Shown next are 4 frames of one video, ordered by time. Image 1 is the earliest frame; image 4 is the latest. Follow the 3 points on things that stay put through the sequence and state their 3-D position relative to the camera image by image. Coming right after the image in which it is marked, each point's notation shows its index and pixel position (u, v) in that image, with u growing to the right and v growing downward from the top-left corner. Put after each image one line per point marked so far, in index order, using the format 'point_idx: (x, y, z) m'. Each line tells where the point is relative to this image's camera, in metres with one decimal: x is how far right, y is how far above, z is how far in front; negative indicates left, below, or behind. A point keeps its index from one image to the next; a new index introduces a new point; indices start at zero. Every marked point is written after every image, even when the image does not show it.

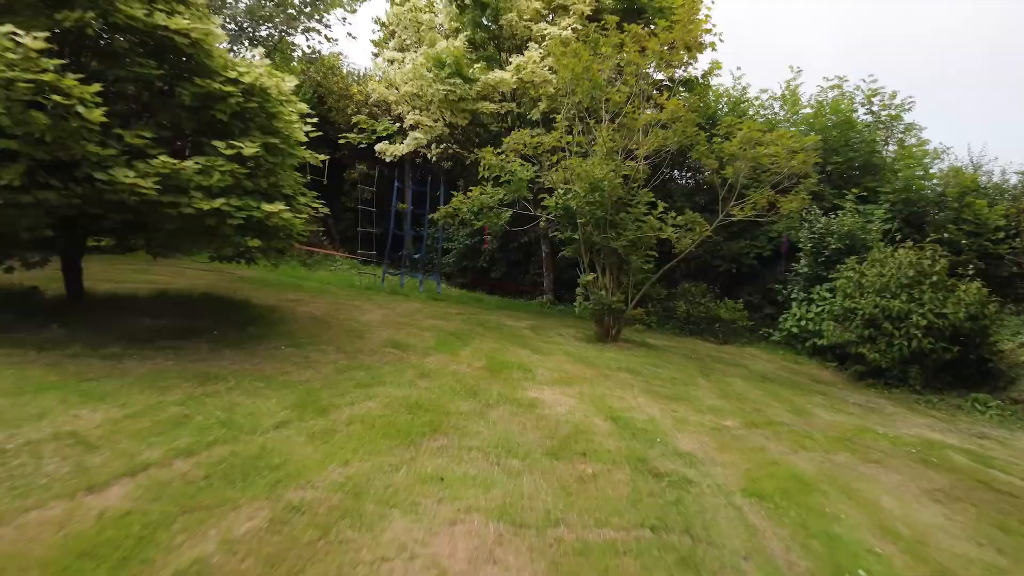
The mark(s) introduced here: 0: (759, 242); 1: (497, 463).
0: (+7.3, +1.4, +10.4) m
1: (-0.1, -1.7, +3.4) m
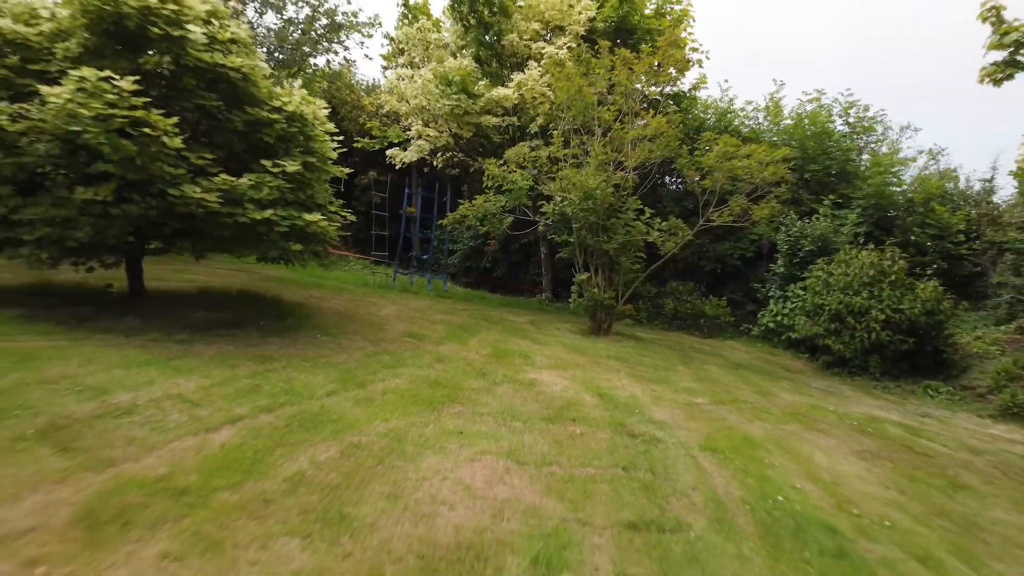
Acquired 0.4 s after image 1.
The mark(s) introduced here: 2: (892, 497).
0: (+7.3, +1.4, +11.2) m
1: (-0.1, -1.6, +4.3) m
2: (+4.4, -2.4, +4.1) m
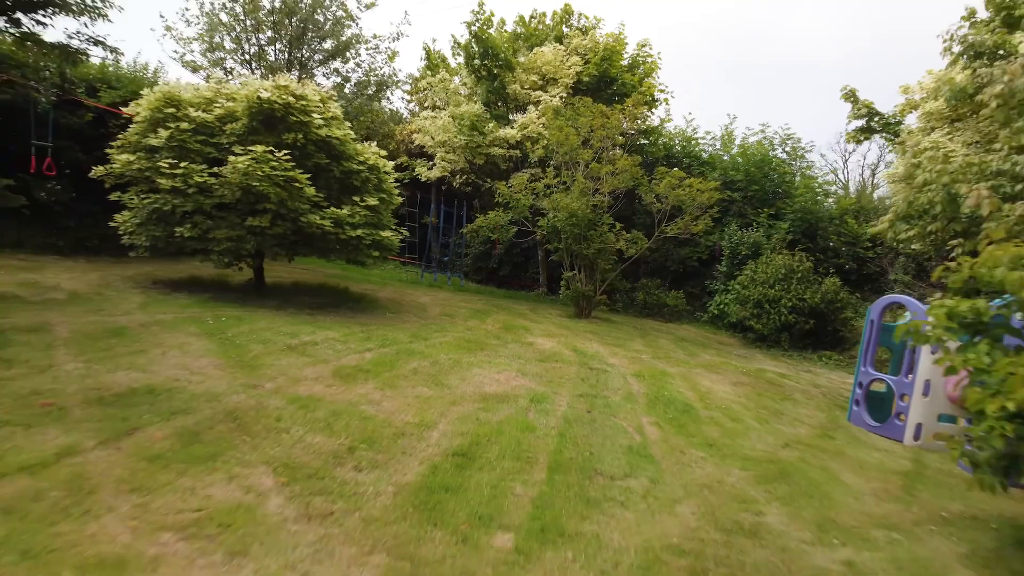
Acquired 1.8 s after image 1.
0: (+7.4, +1.6, +14.2) m
1: (0.0, -1.5, +7.2) m
2: (+4.5, -2.2, +7.0) m
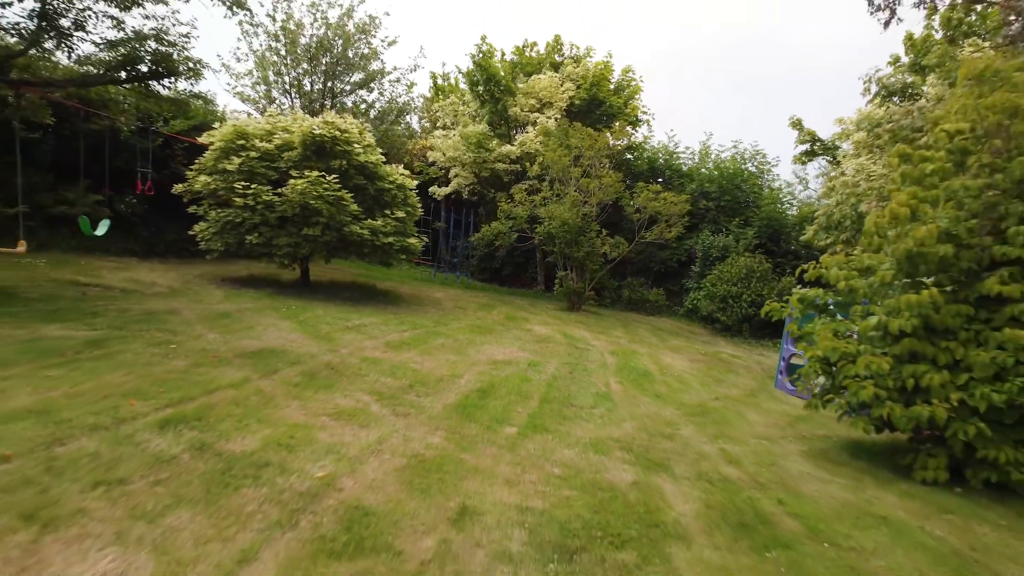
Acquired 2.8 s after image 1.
0: (+7.5, +1.7, +16.2) m
1: (+0.1, -1.4, +9.2) m
2: (+4.6, -2.1, +9.0) m
